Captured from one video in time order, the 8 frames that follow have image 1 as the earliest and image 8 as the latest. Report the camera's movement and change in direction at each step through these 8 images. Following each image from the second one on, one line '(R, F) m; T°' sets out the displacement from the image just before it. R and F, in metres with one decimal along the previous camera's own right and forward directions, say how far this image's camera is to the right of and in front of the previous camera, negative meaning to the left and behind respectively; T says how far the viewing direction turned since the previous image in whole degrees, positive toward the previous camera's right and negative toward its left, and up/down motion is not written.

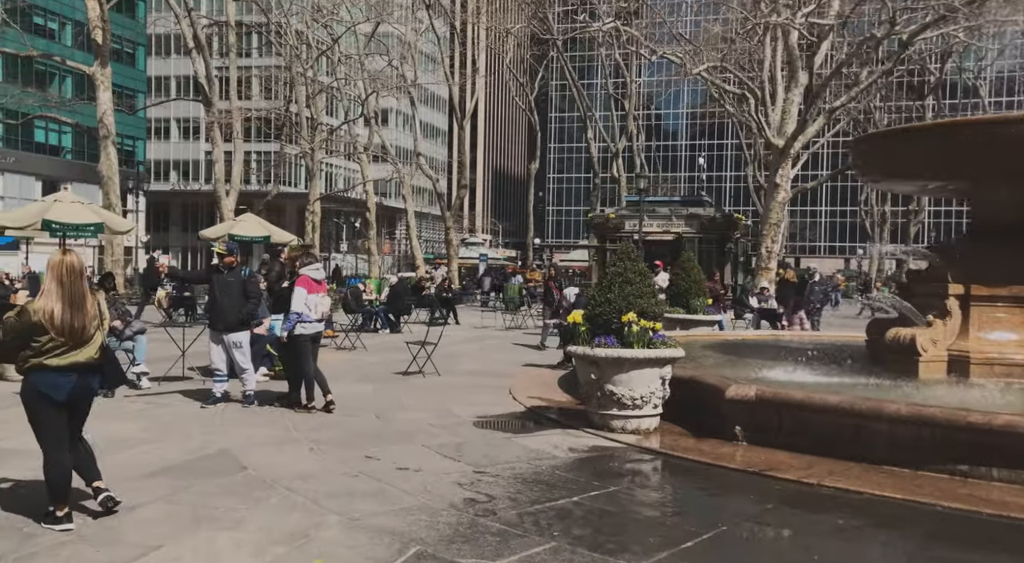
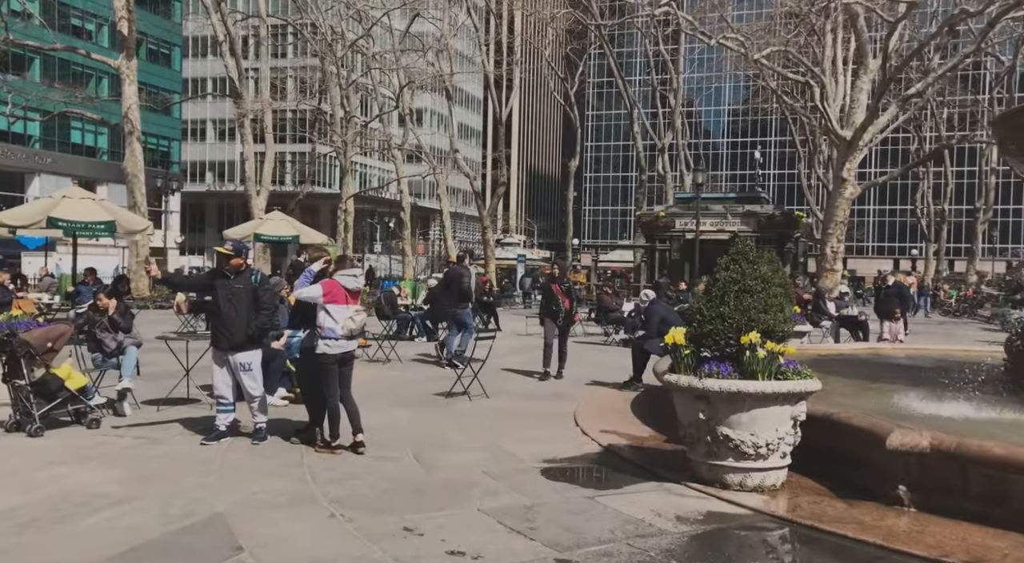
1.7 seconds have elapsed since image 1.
(-0.3, +1.7) m; -2°
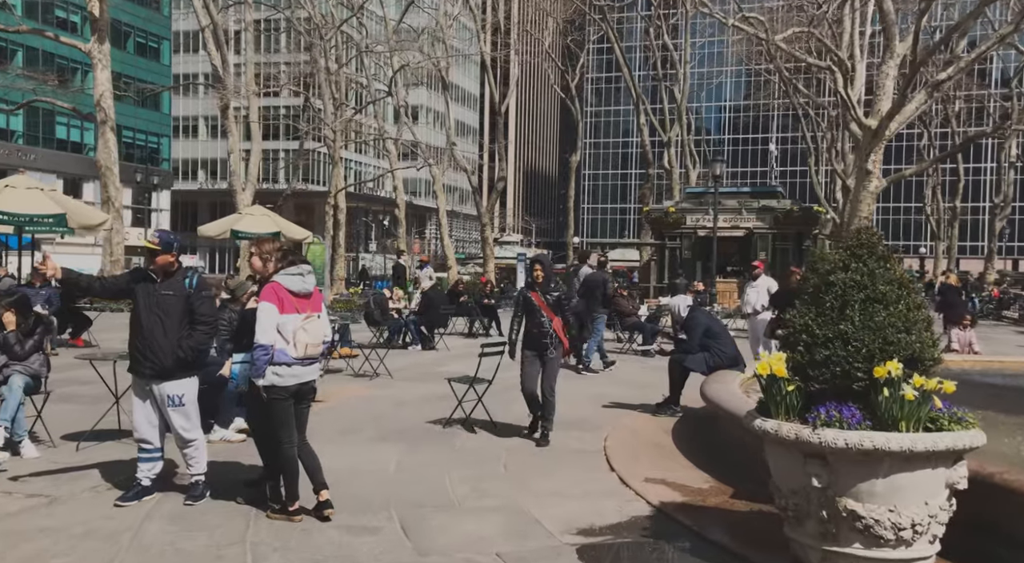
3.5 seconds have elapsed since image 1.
(-0.1, +1.7) m; 0°
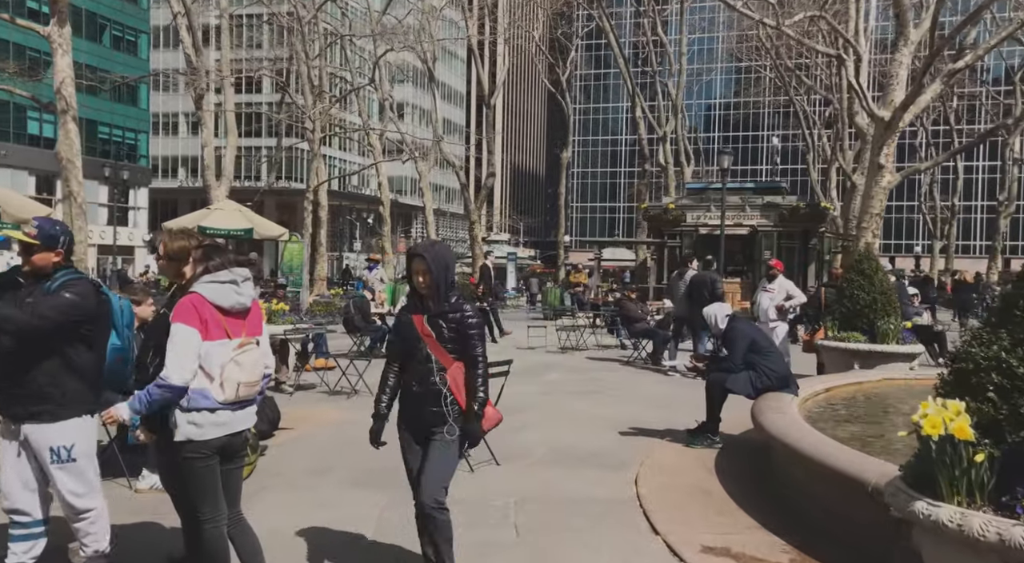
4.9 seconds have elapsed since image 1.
(-0.1, +1.4) m; +1°
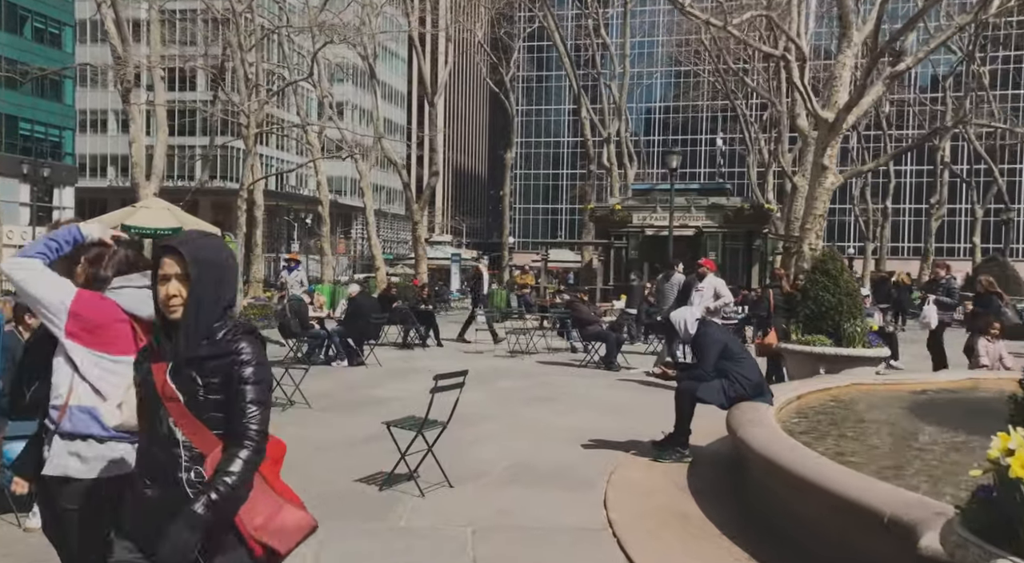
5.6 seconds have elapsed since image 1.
(-0.1, +0.6) m; +4°
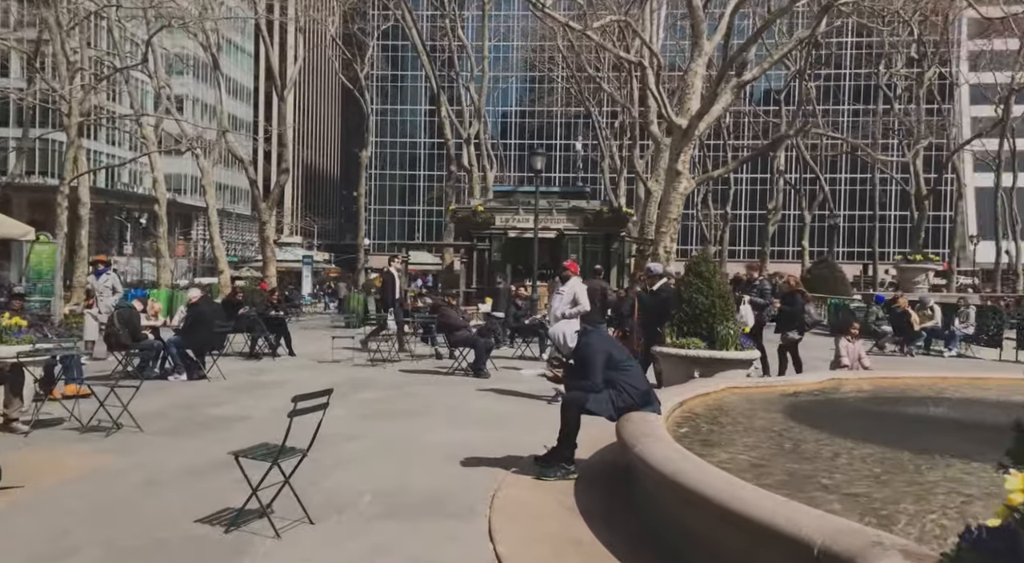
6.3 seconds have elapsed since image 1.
(-0.1, +0.6) m; +10°
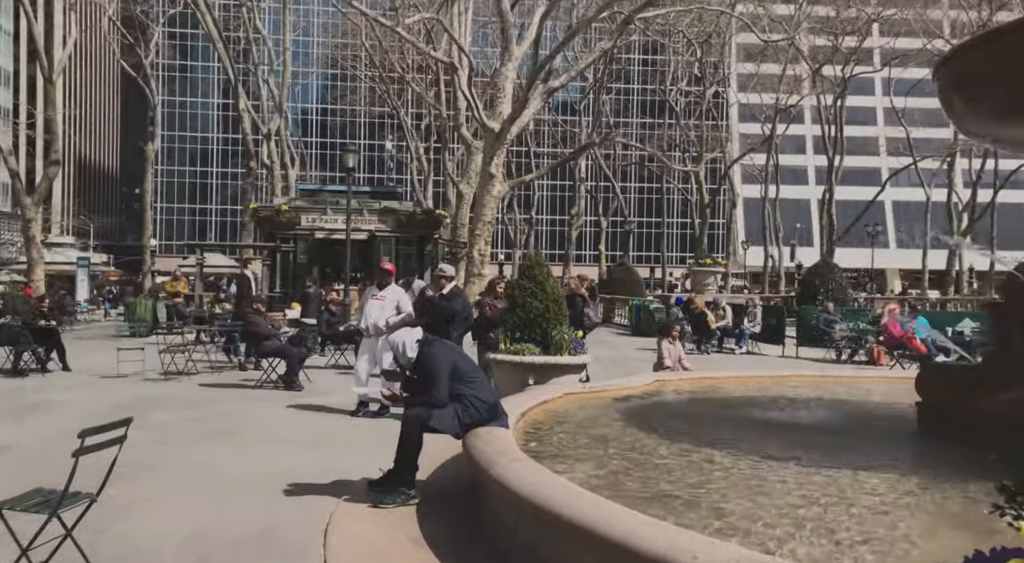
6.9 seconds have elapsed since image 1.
(-0.2, +0.6) m; +13°
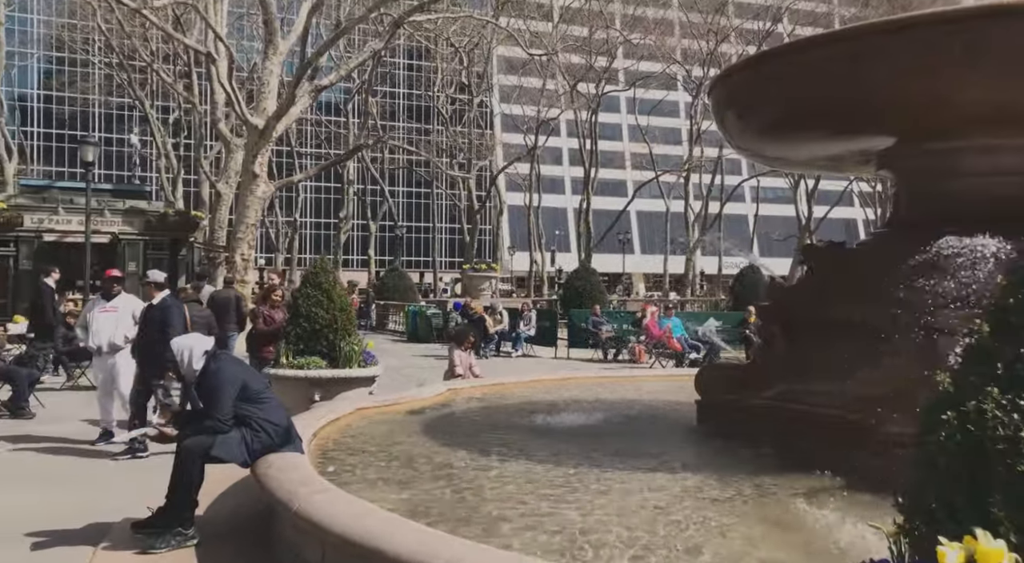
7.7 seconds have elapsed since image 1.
(-0.2, +0.4) m; +16°
